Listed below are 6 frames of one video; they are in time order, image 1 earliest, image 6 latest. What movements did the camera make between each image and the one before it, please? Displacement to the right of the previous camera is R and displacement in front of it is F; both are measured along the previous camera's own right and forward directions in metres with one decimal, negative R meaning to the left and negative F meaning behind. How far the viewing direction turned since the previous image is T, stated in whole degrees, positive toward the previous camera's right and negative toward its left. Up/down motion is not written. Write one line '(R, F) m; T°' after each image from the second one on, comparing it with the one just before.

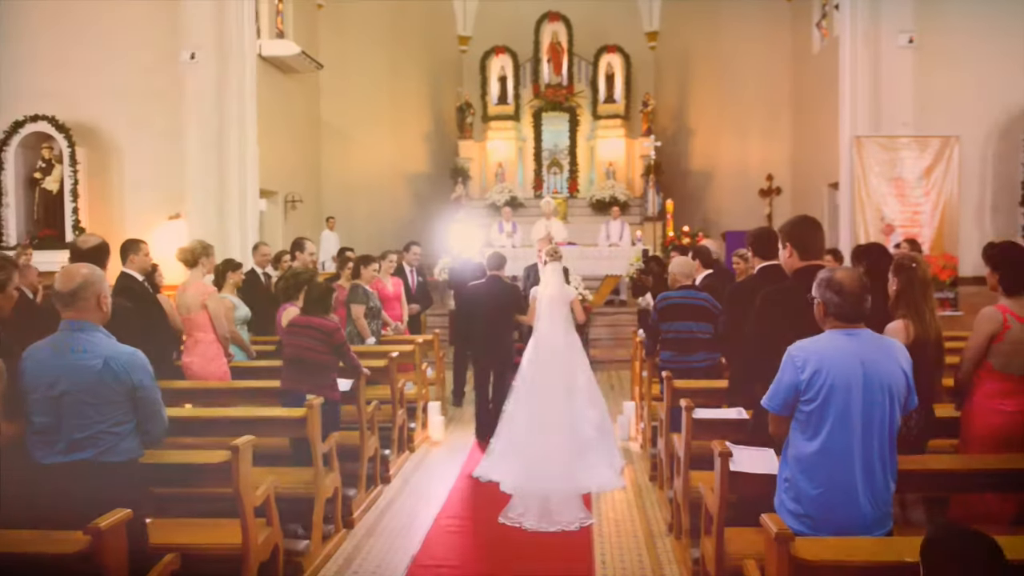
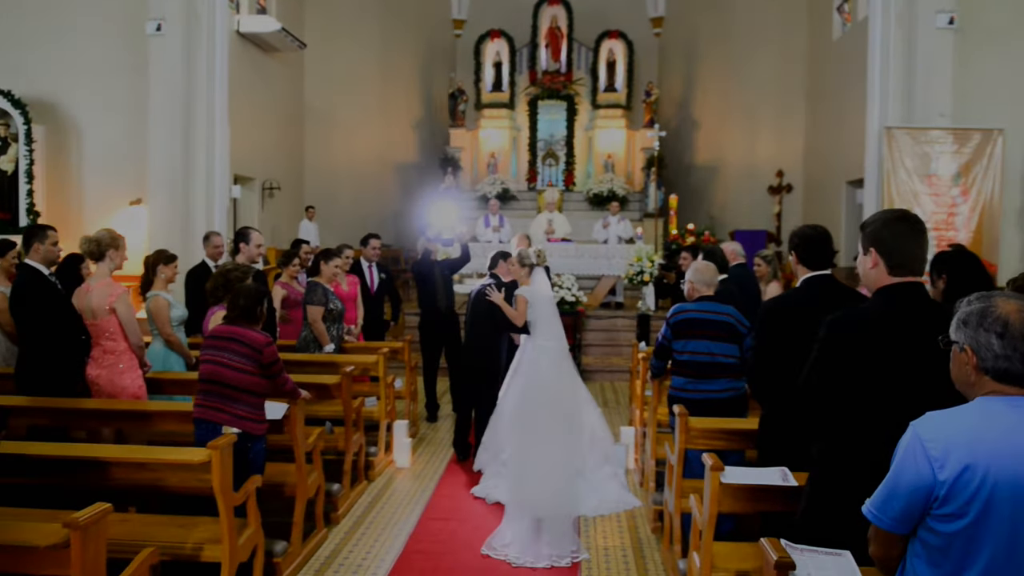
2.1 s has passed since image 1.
(+0.1, +1.1) m; 0°
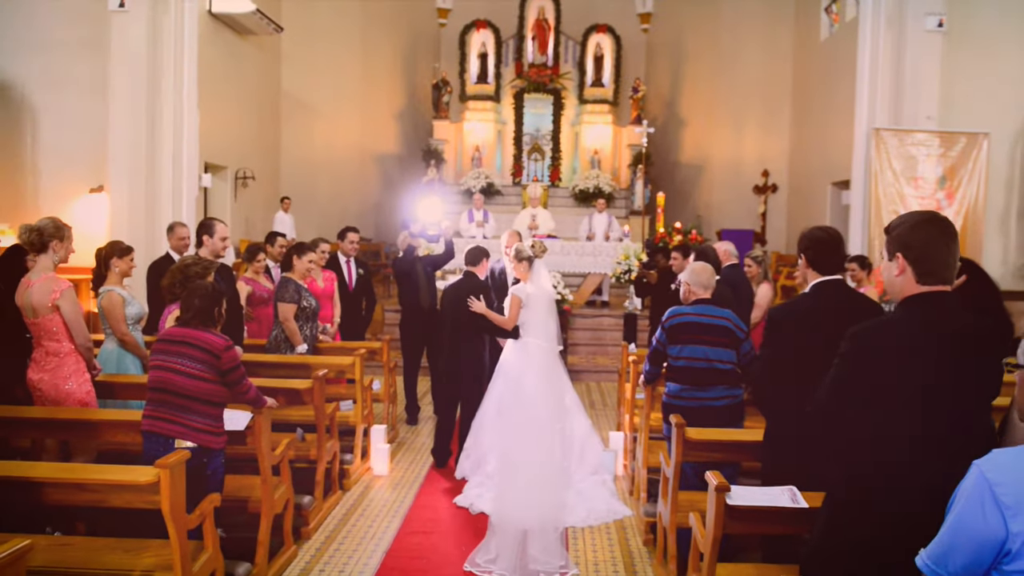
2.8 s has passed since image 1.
(0.0, +0.3) m; +1°
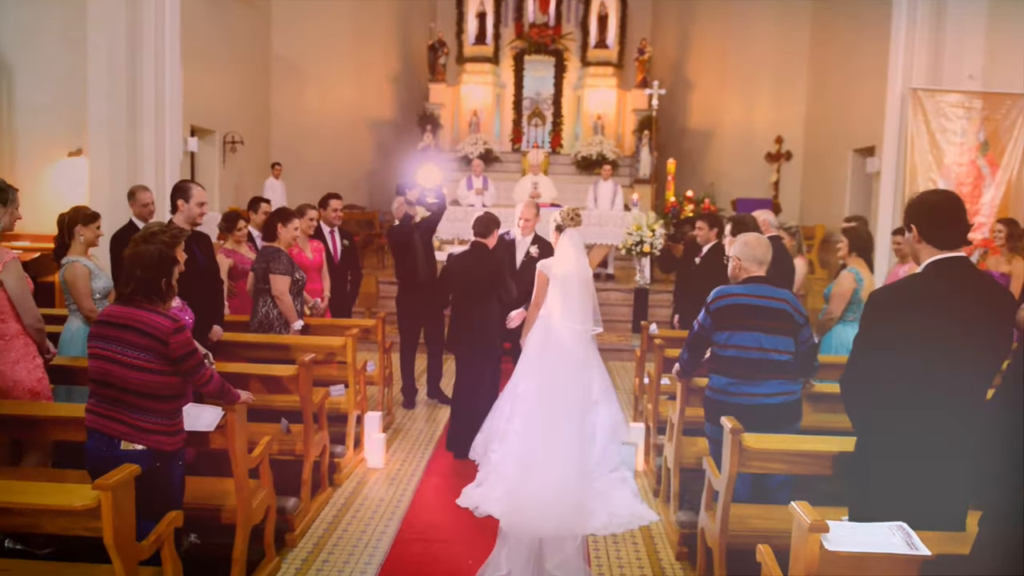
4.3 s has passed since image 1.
(-0.1, +0.6) m; 0°
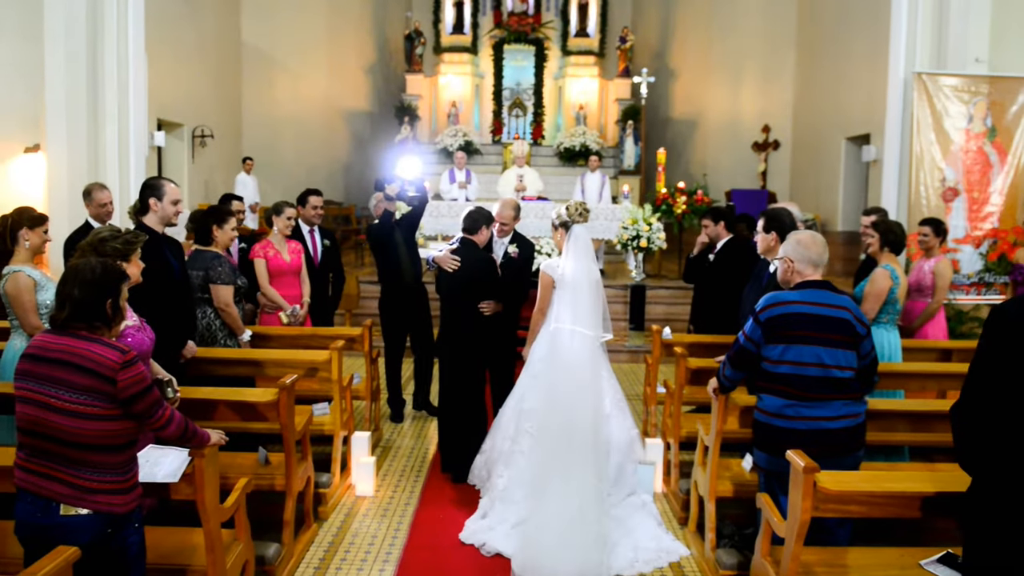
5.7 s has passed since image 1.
(-0.2, +0.5) m; +2°
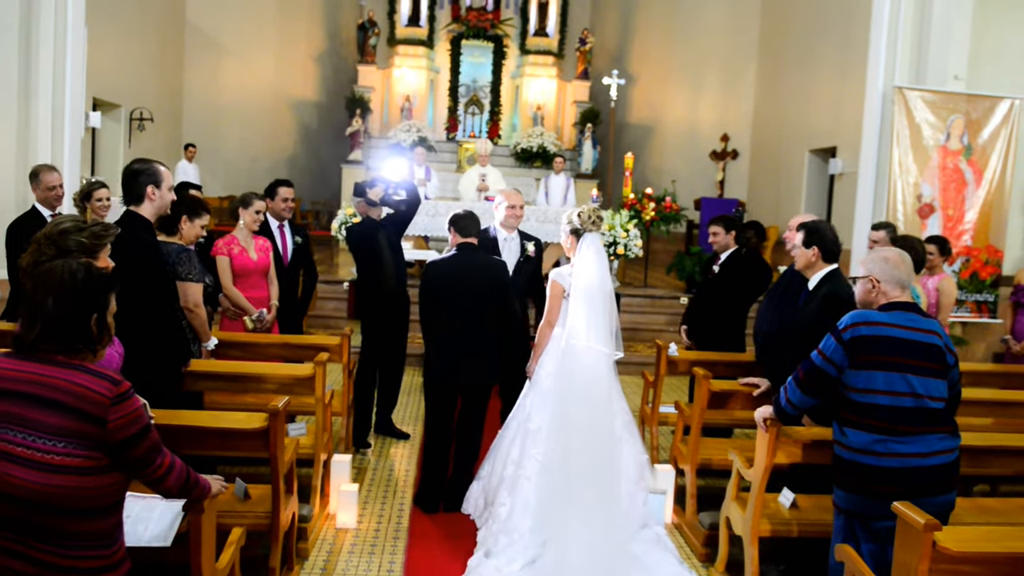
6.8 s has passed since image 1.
(-0.4, +0.4) m; +5°
